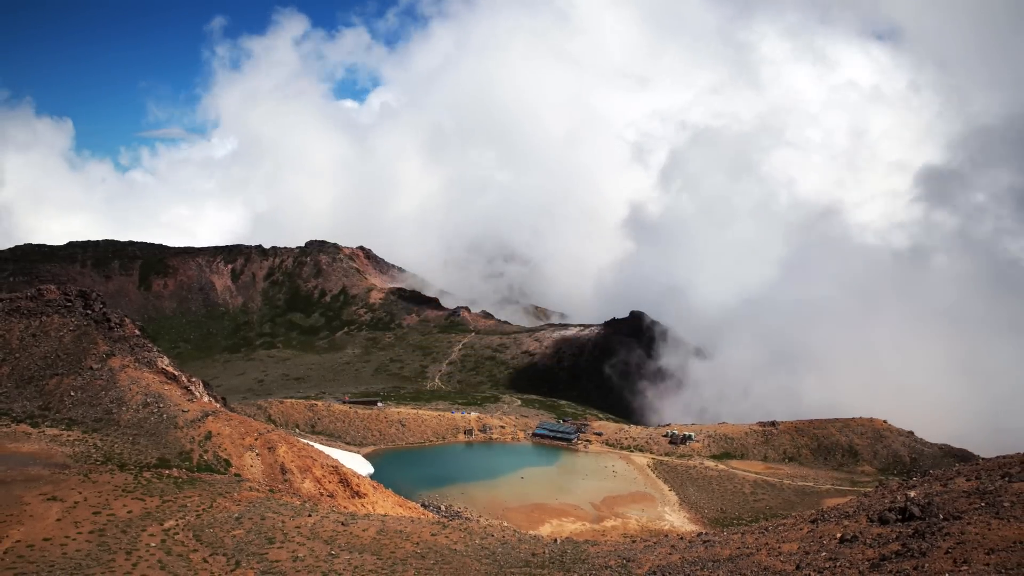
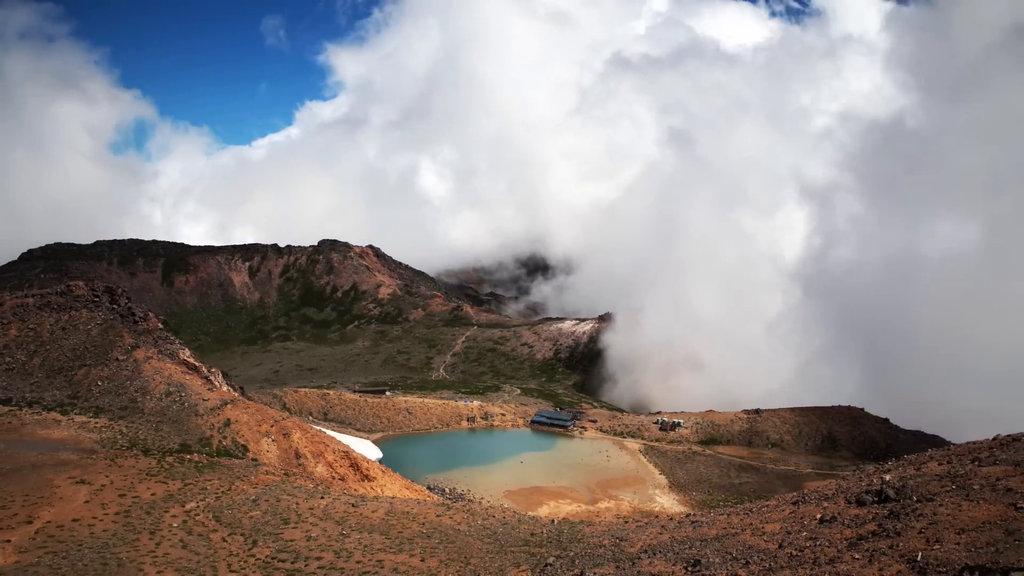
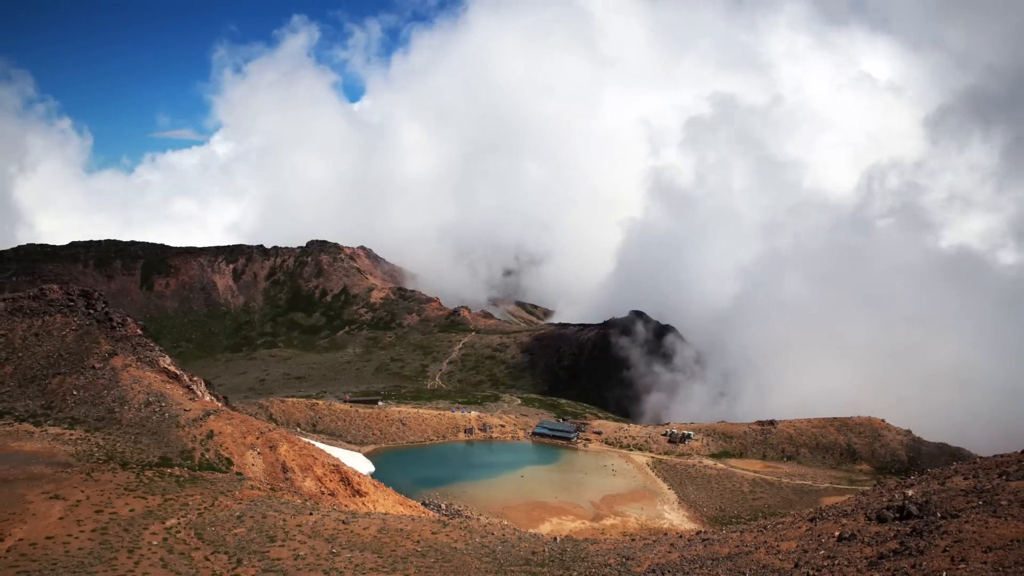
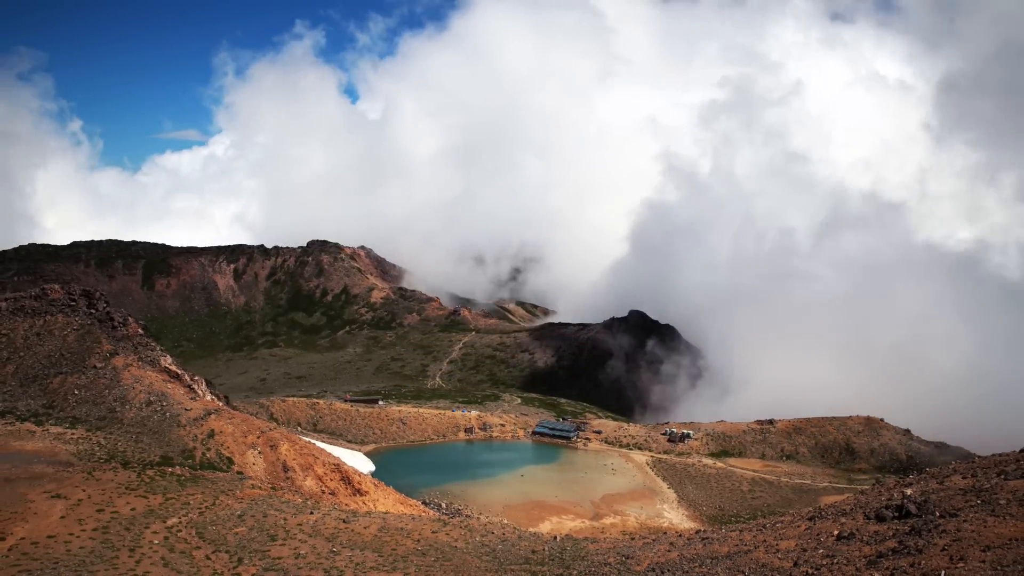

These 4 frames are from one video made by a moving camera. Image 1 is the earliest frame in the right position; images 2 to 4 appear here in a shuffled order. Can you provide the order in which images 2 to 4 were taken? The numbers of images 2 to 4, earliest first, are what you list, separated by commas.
3, 4, 2
